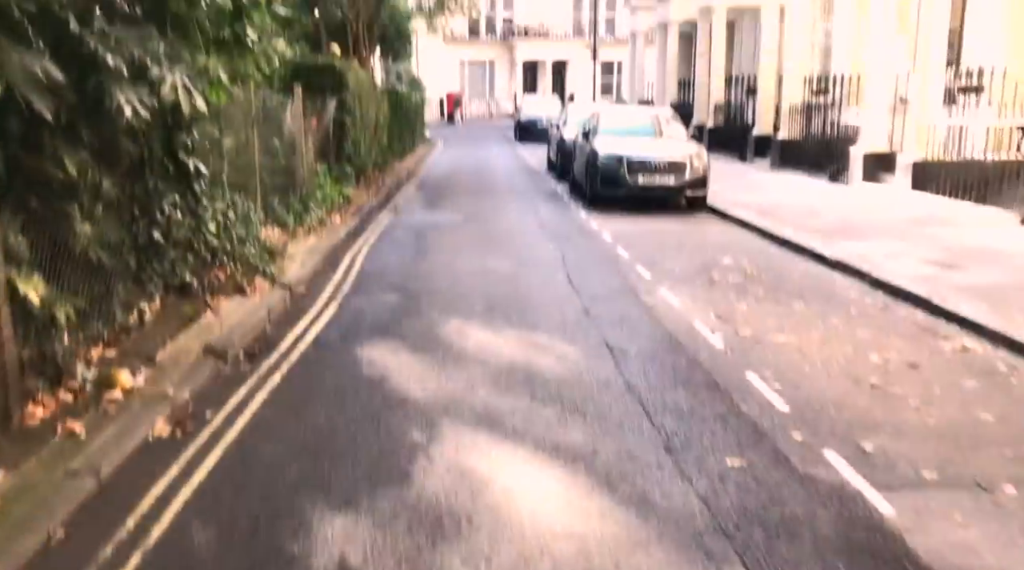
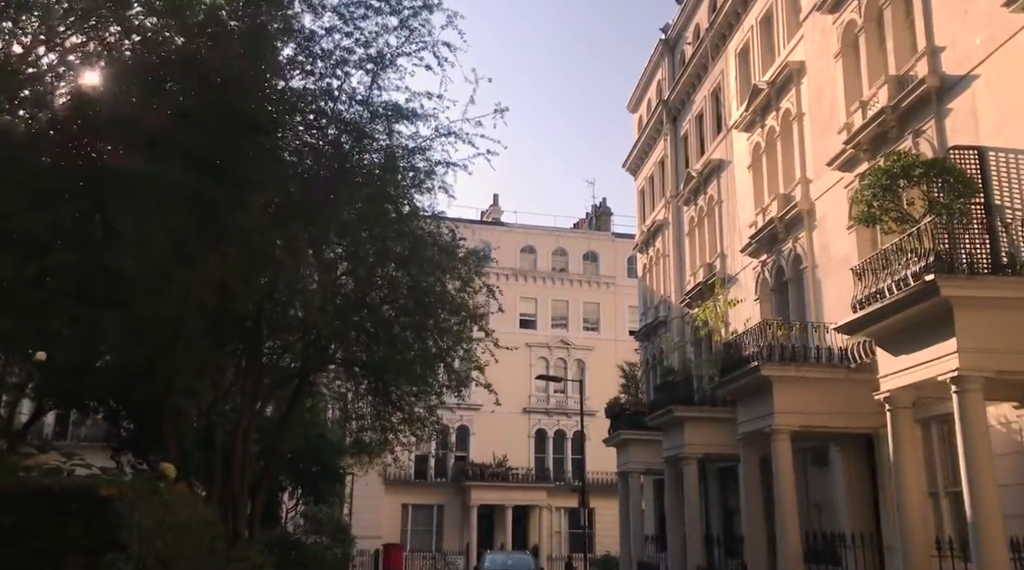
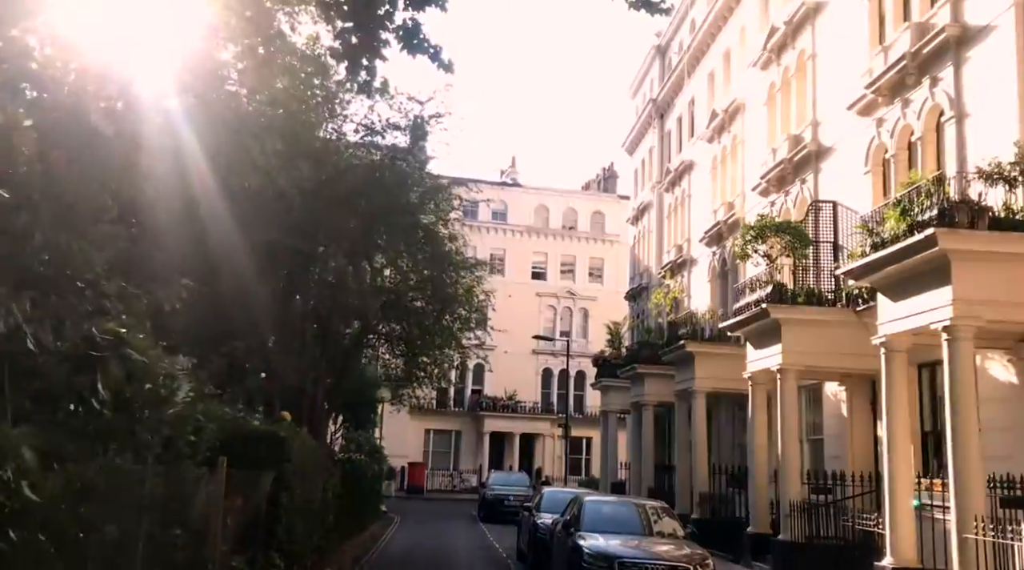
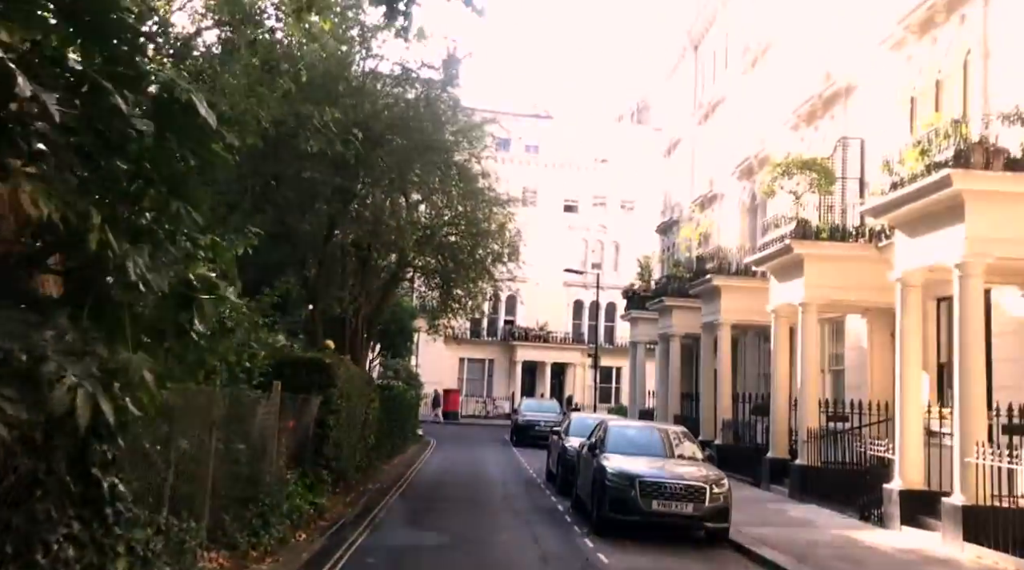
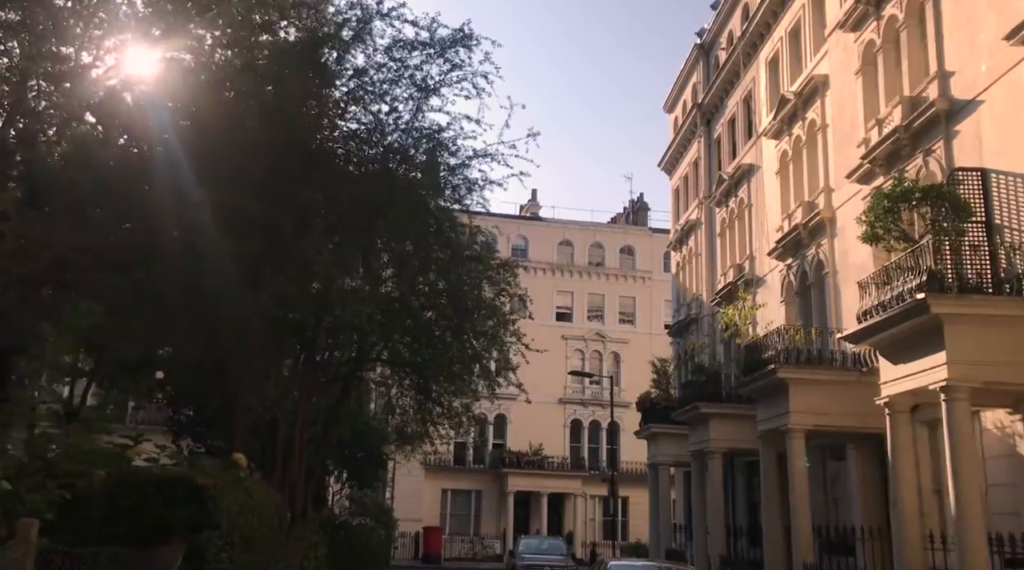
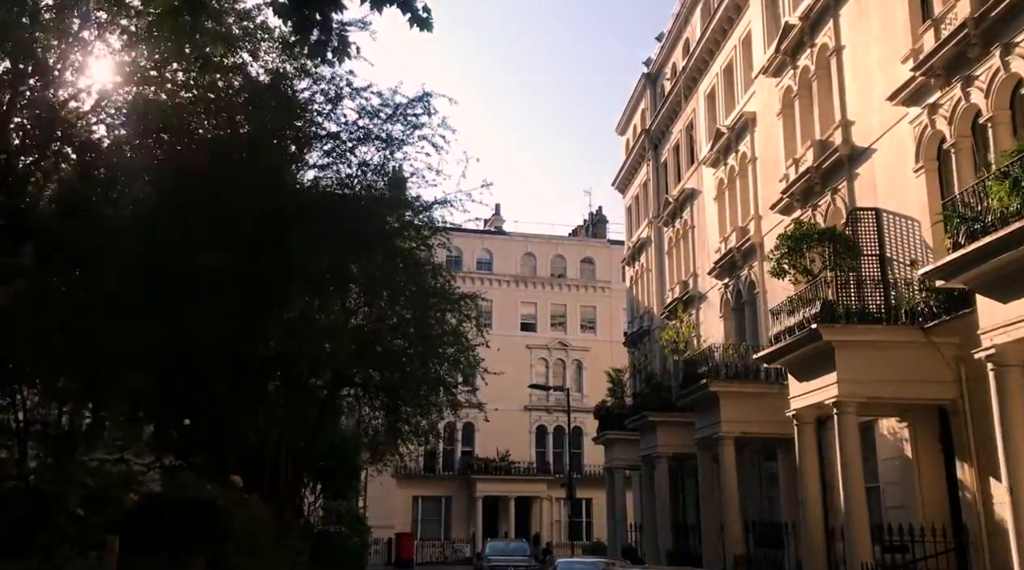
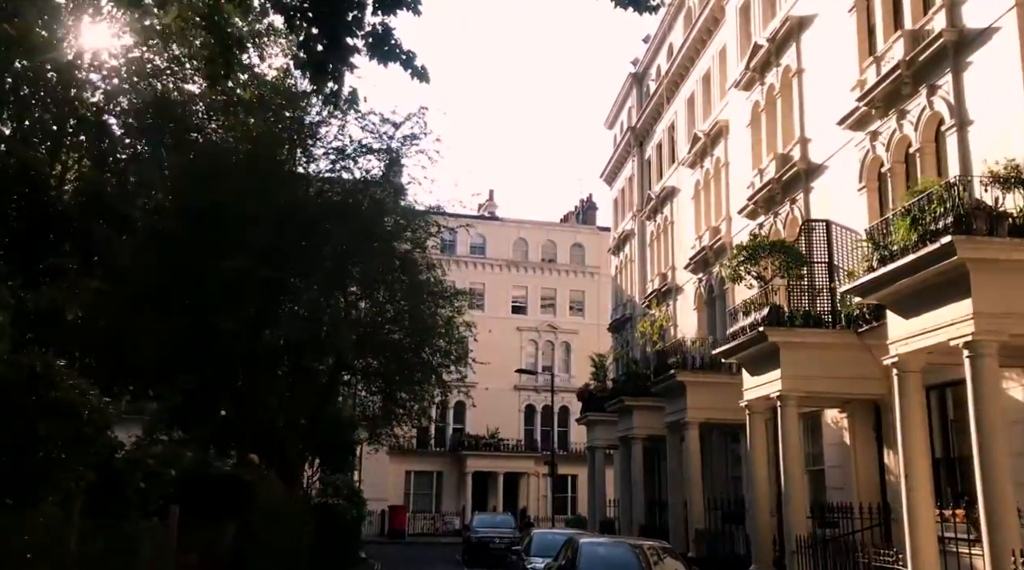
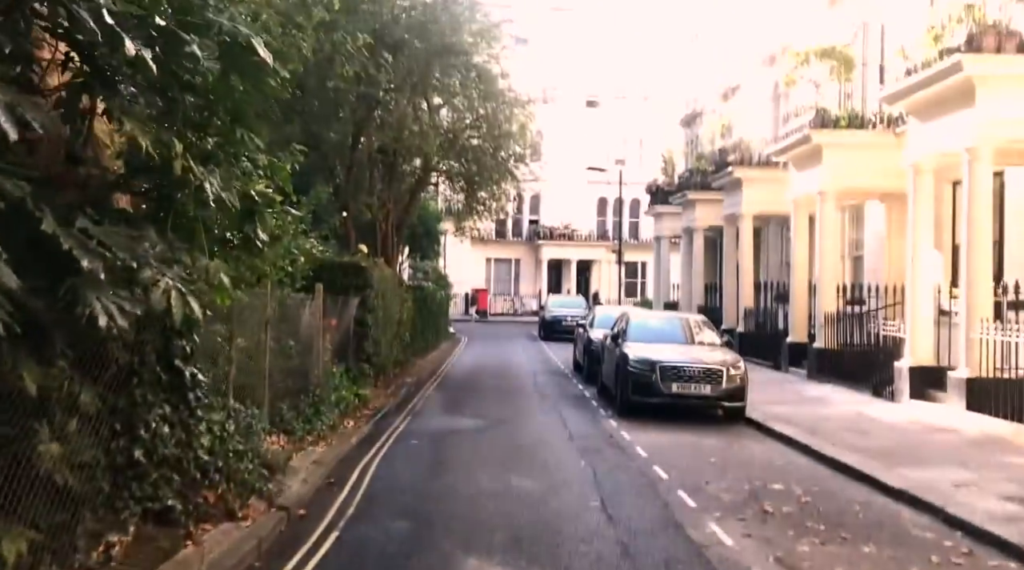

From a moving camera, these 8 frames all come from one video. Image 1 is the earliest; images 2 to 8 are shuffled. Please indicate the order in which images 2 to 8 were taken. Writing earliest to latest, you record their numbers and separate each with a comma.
8, 4, 3, 7, 6, 5, 2
